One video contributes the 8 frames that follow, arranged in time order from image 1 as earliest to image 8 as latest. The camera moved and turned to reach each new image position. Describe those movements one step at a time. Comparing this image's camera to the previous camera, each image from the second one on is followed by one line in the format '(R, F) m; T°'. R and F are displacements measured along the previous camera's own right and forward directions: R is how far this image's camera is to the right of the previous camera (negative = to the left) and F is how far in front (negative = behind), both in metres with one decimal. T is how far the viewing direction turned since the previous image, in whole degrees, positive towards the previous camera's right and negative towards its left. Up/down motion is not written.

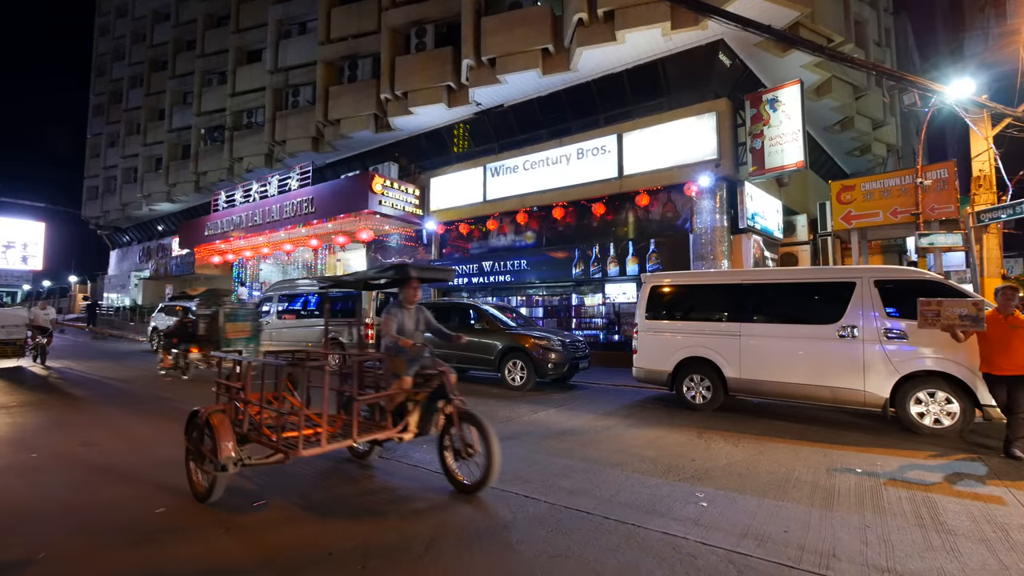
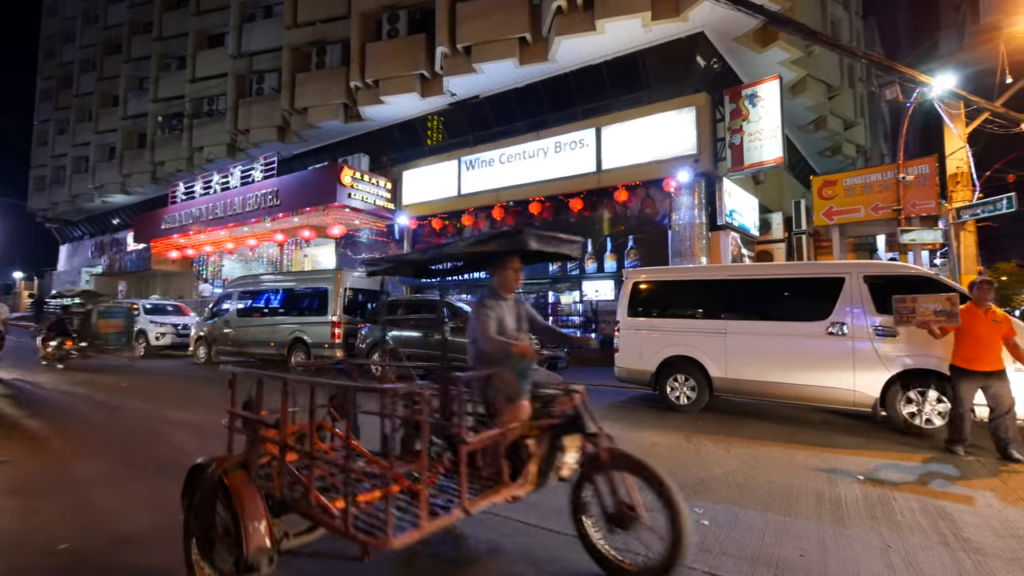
(0.0, +0.5) m; +3°
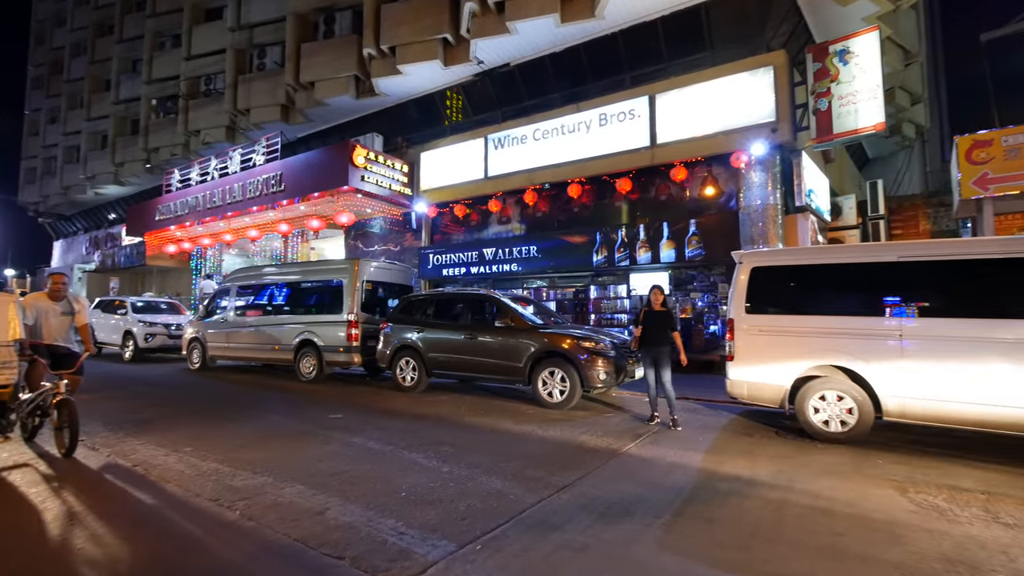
(-1.0, +2.0) m; 0°
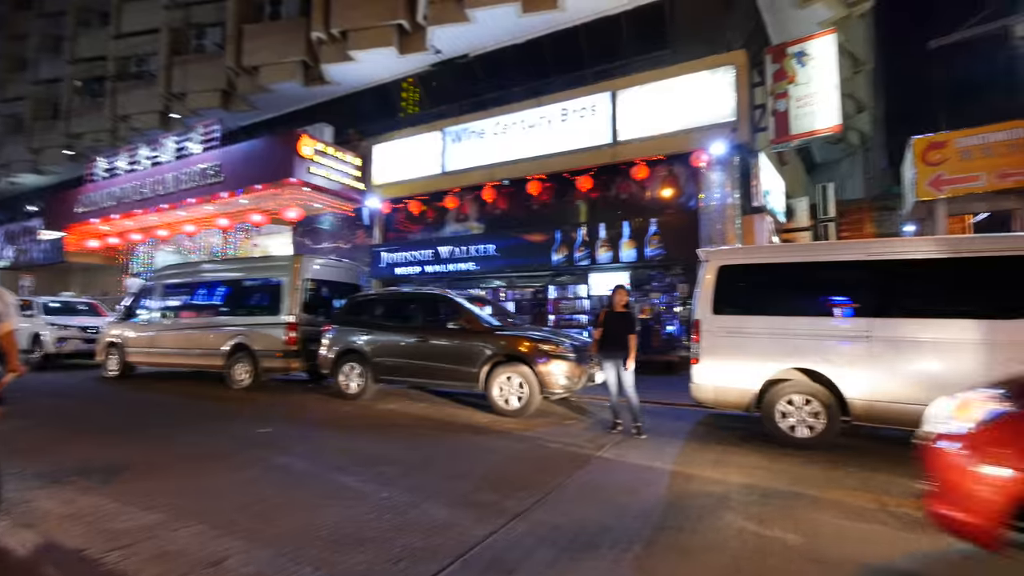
(+0.1, +0.6) m; +5°
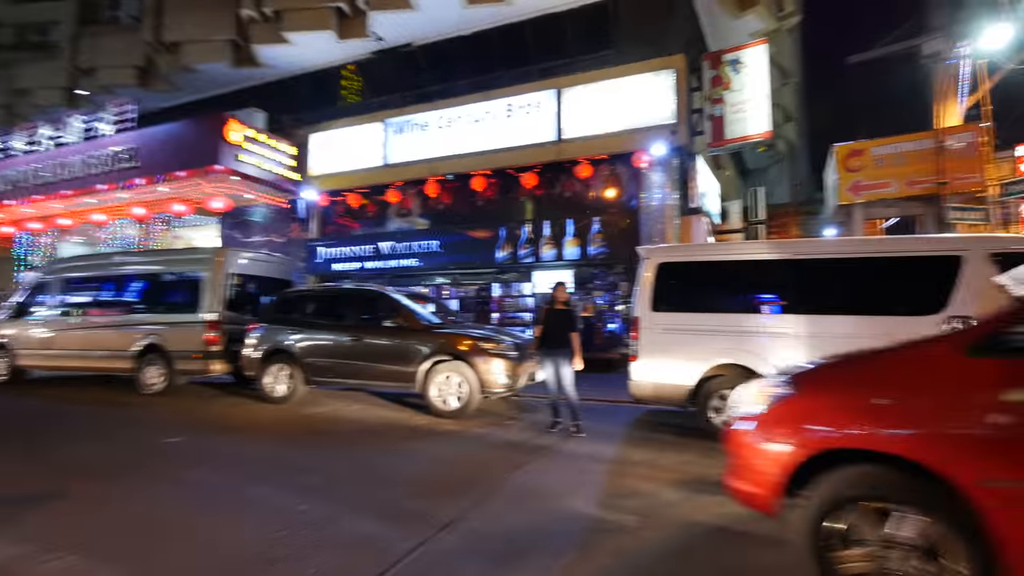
(+0.1, +0.2) m; +6°
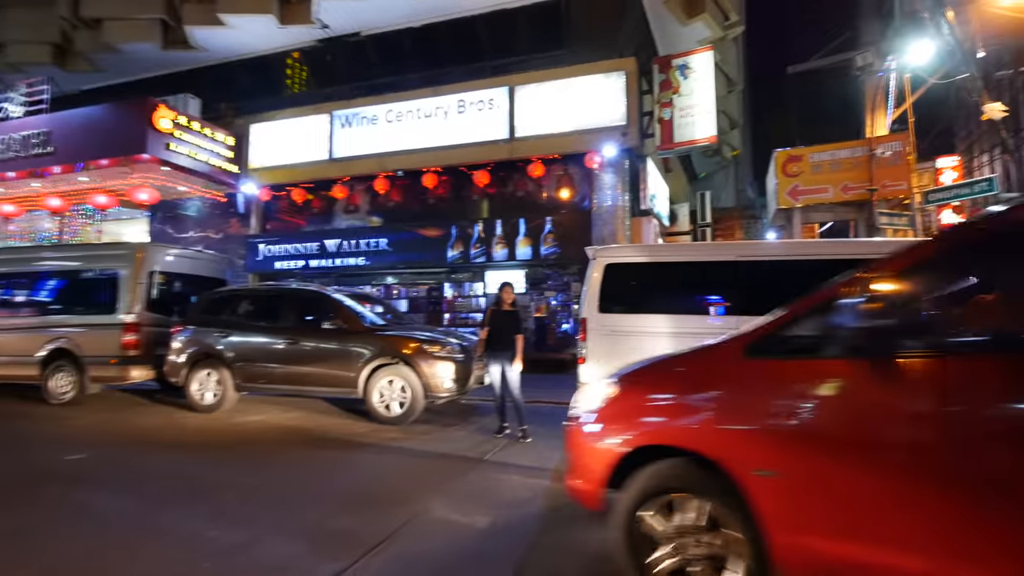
(+0.1, +0.2) m; +5°
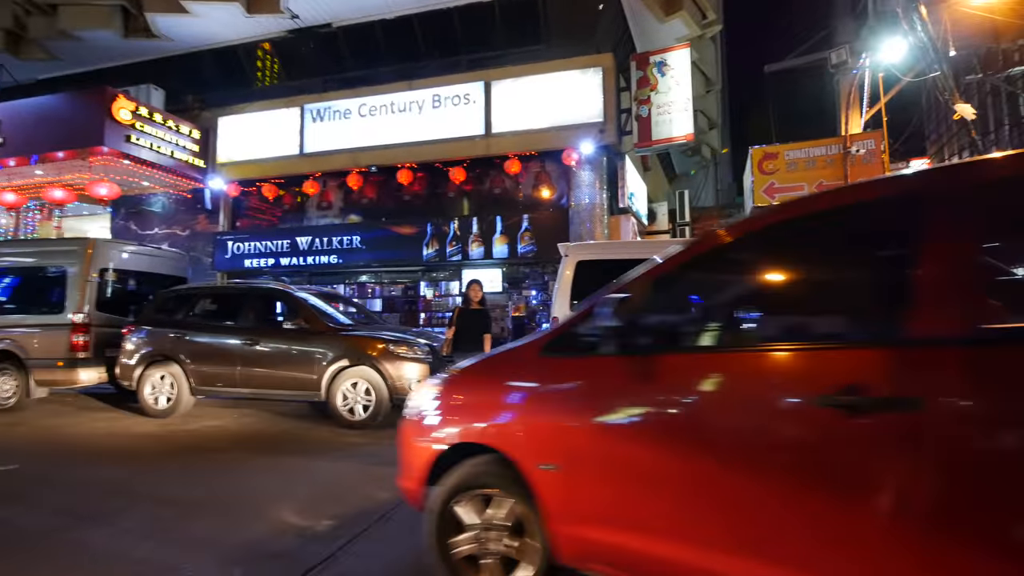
(+0.2, +0.2) m; +2°
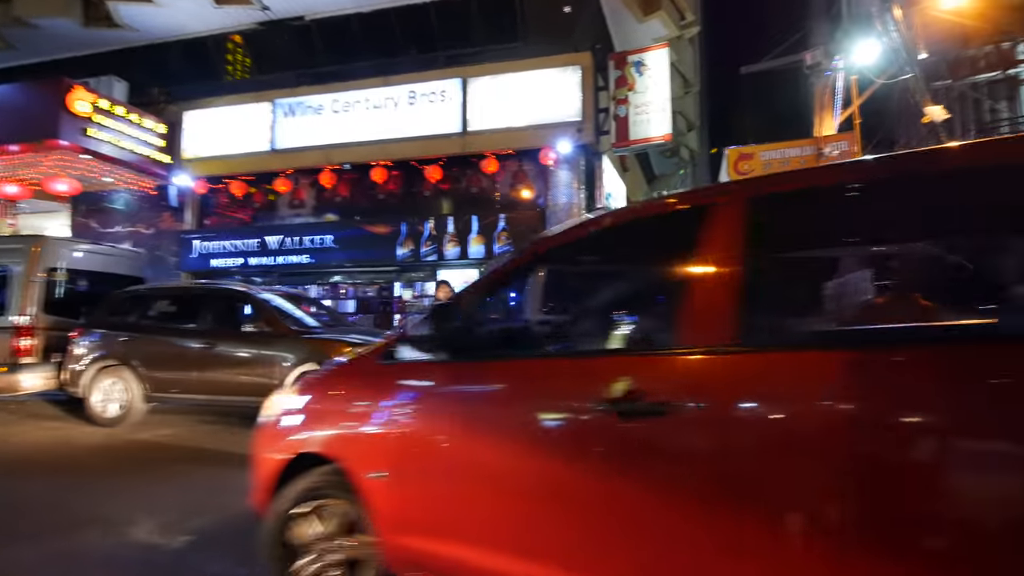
(+0.1, +0.2) m; +2°
